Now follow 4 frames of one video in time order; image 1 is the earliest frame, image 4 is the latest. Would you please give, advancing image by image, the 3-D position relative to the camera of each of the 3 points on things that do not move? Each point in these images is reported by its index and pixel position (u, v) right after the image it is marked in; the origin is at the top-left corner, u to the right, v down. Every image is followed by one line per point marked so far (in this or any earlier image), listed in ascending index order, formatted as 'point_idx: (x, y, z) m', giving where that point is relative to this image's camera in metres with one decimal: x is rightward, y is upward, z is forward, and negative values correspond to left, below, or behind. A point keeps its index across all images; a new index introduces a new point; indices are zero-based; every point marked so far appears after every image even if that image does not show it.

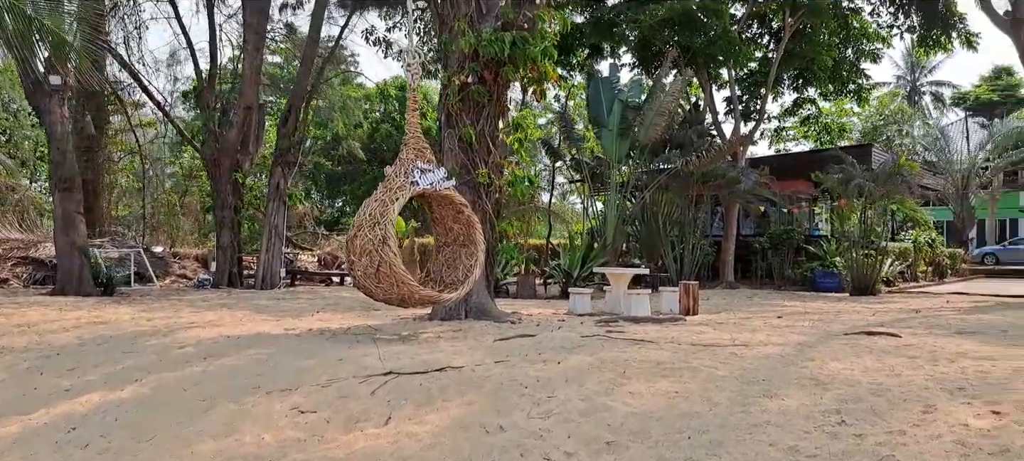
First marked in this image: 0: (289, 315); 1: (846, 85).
0: (-2.5, -0.9, +8.5) m
1: (+8.1, +3.5, +18.2) m
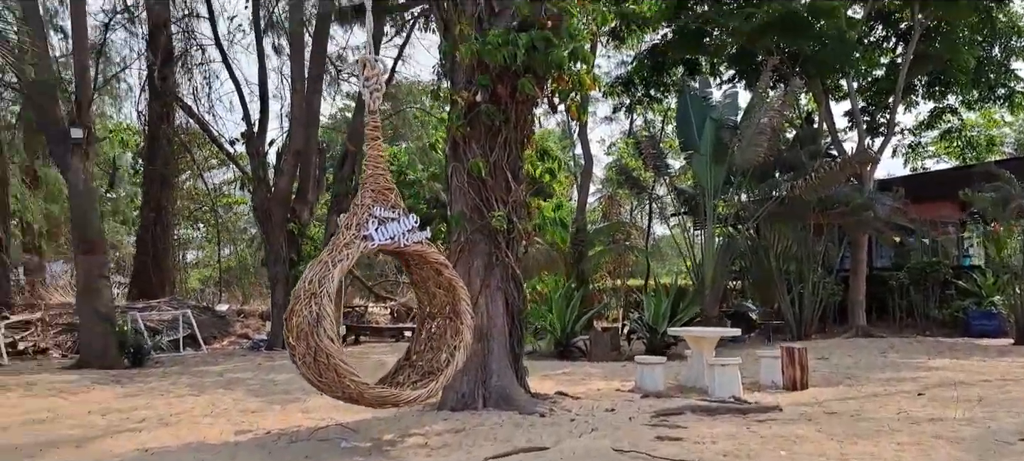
0: (-2.2, -1.5, +6.9) m
1: (+9.7, +2.9, +15.1) m
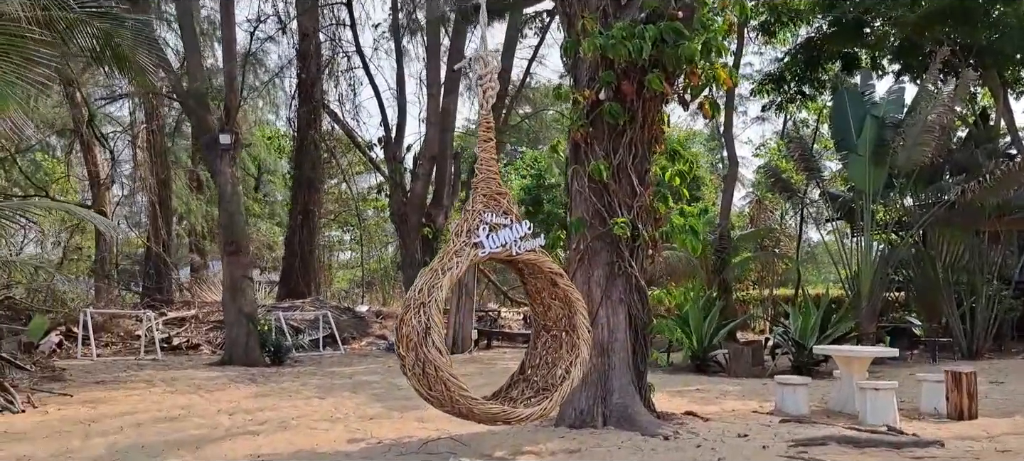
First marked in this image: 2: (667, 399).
0: (-1.0, -1.6, +6.9) m
1: (+12.2, +2.8, +12.7) m
2: (+1.5, -1.6, +7.2) m
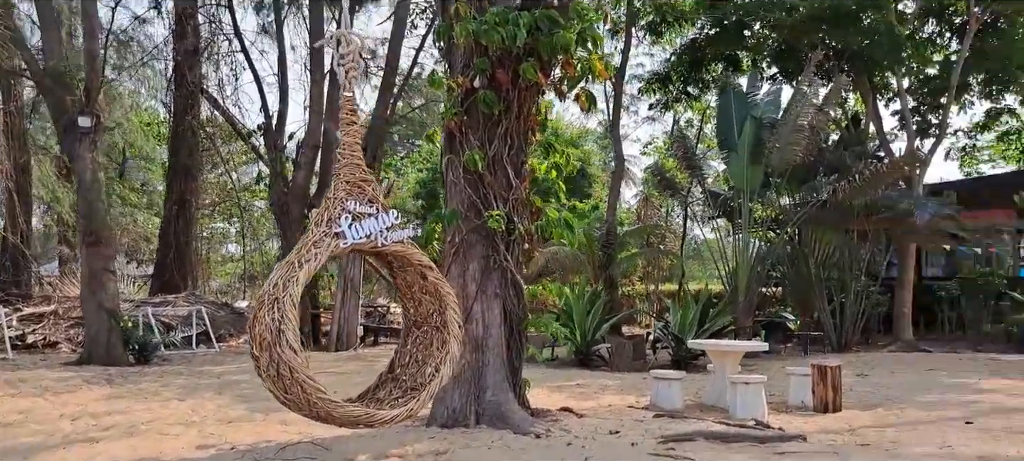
0: (-2.1, -1.5, +6.6) m
1: (+10.2, +2.7, +14.0) m
2: (+0.3, -1.6, +7.1) m
